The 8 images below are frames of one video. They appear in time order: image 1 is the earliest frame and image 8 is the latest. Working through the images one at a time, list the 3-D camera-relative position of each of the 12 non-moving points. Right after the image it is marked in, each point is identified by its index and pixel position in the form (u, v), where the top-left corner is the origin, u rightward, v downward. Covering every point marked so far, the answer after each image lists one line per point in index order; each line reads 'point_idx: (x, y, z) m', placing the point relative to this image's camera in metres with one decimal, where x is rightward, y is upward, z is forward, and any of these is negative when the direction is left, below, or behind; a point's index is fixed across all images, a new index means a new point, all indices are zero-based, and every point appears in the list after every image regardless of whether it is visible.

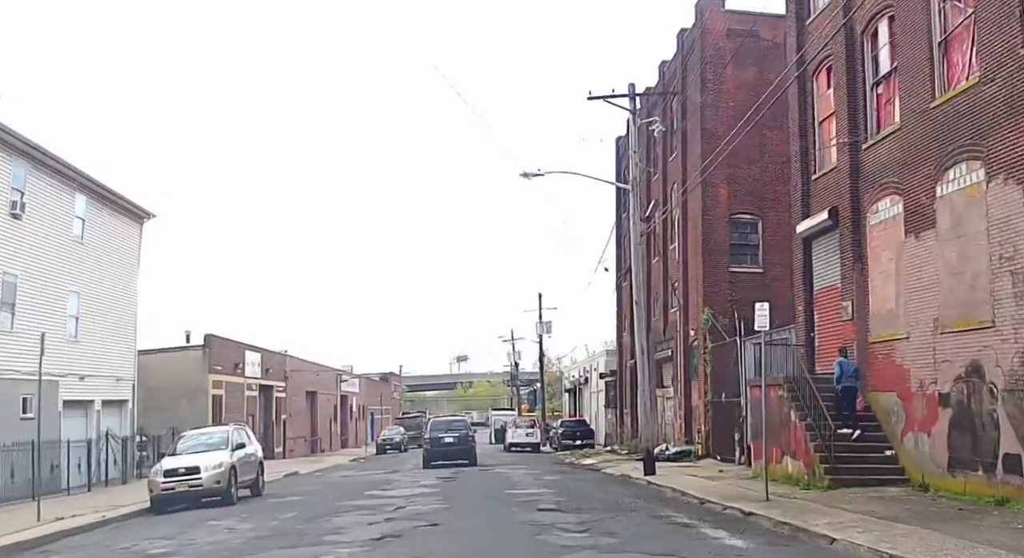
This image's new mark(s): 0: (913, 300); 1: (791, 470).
0: (+7.0, -0.4, +17.5) m
1: (+5.3, -3.7, +19.3) m
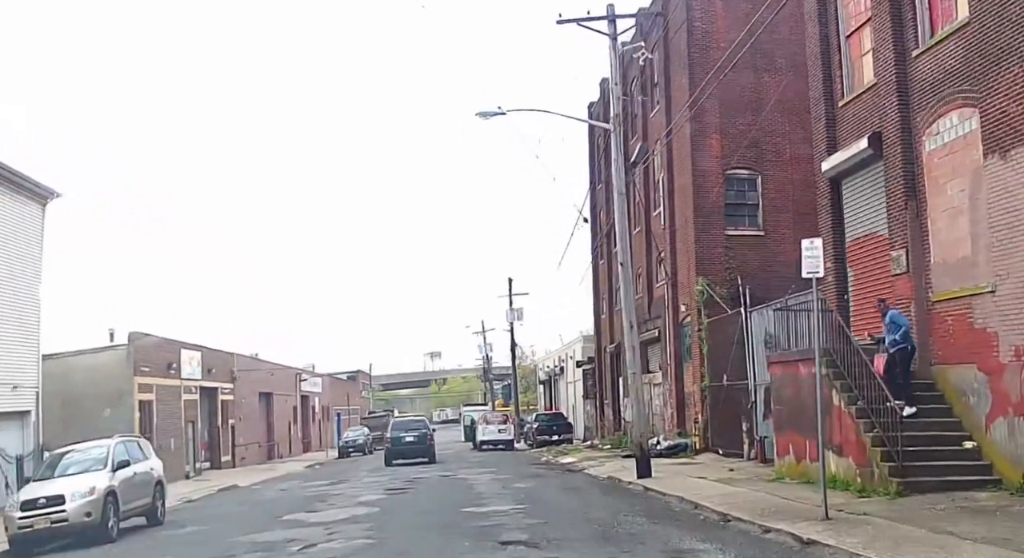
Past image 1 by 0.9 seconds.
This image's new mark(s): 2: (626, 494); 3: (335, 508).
0: (+6.3, +0.5, +13.1) m
1: (+4.8, -2.8, +14.9) m
2: (+2.0, -3.9, +18.1) m
3: (-3.1, -4.0, +17.7) m
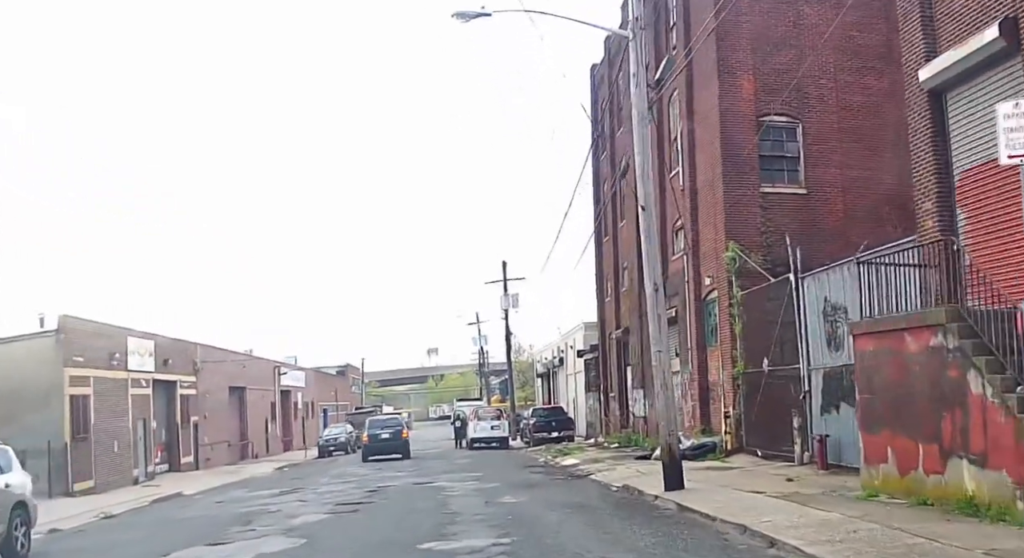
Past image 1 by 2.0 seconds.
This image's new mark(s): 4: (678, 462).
0: (+6.2, +1.2, +8.3) m
1: (+4.6, -2.1, +10.0) m
2: (+1.9, -3.1, +13.3) m
3: (-3.2, -3.3, +12.8) m
4: (+2.6, -2.9, +15.9) m
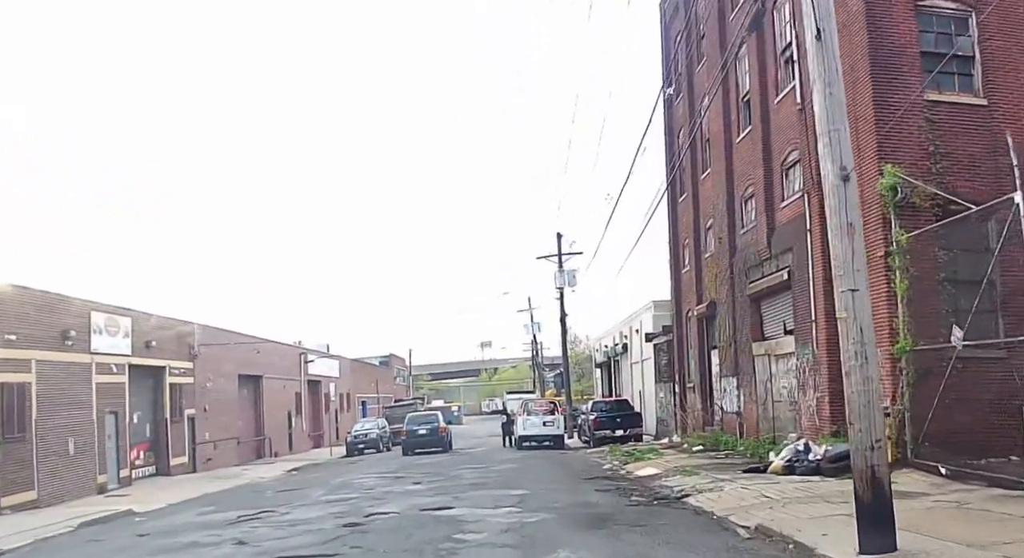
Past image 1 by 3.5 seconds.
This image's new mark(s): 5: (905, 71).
0: (+6.3, +2.2, +0.7) m
1: (+4.8, -1.1, +2.5) m
2: (+2.2, -2.1, +5.9) m
3: (-2.9, -2.3, +5.7) m
4: (+3.1, -1.9, +8.5) m
5: (+6.7, +3.7, +17.3) m
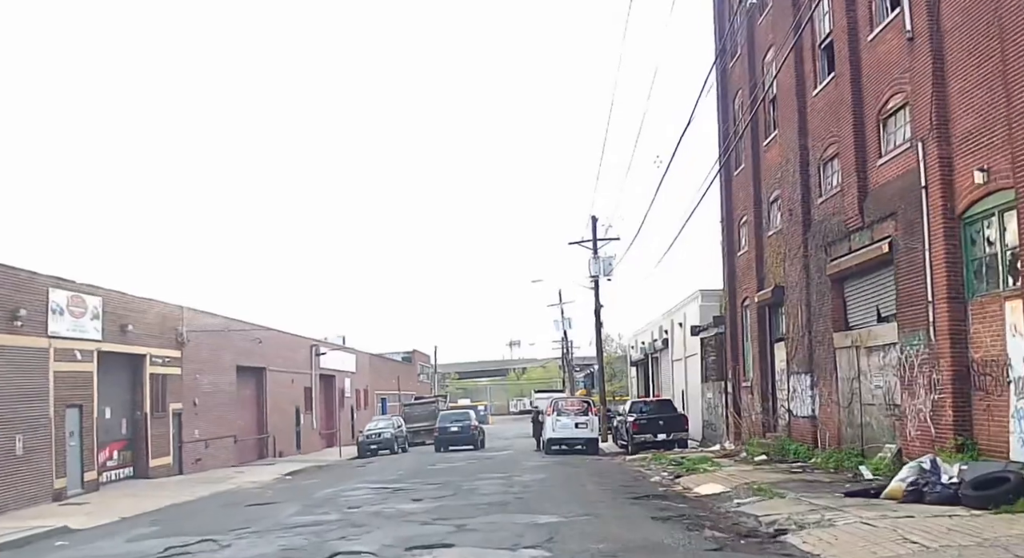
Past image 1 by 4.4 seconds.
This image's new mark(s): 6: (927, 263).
0: (+6.2, +2.7, -3.9) m
1: (+4.8, -0.6, -2.0) m
2: (+2.3, -1.6, +1.5) m
3: (-2.9, -1.7, +1.5) m
4: (+3.2, -1.4, +4.0) m
5: (+7.1, +4.2, +12.7) m
6: (+6.4, +0.3, +15.4) m
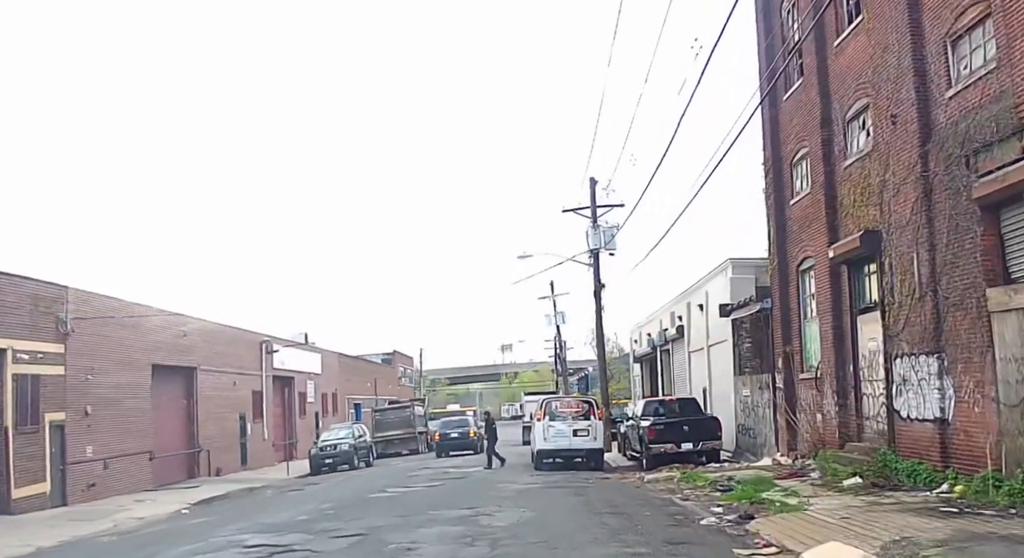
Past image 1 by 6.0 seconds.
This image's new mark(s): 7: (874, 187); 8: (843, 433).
0: (+6.0, +3.7, -11.3) m
1: (+4.6, +0.4, -9.5) m
2: (+2.1, -0.6, -6.0) m
3: (-3.0, -0.8, -6.1) m
4: (+3.0, -0.4, -3.5) m
5: (+6.8, +5.2, +5.3) m
6: (+6.0, +1.3, +8.0) m
7: (+6.1, +1.6, +17.4) m
8: (+6.2, -2.9, +19.1) m
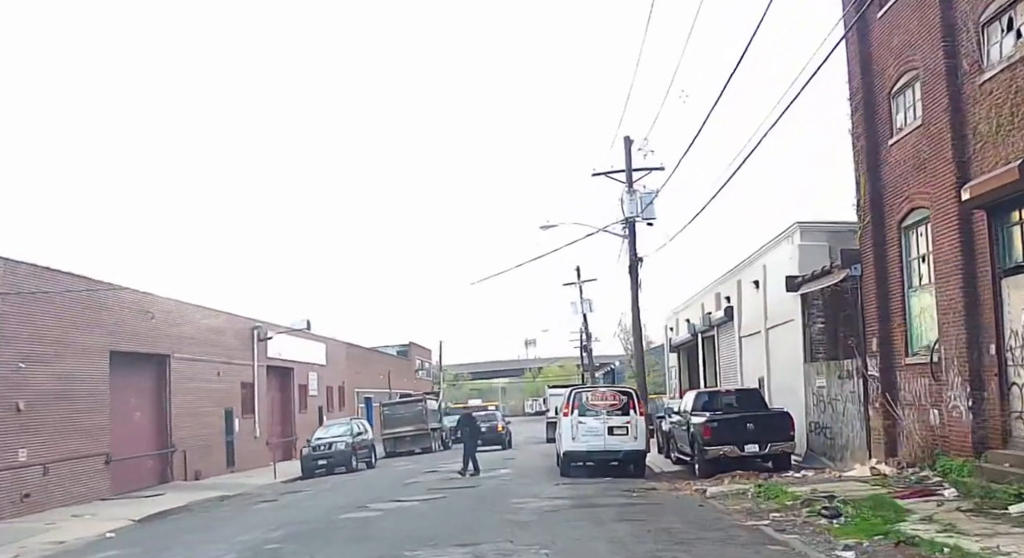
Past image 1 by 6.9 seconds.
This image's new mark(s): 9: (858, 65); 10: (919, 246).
0: (+5.6, +4.3, -16.3) m
1: (+4.3, +1.0, -14.4) m
2: (+1.8, 0.0, -10.9) m
3: (-3.3, -0.2, -10.9) m
4: (+2.8, +0.2, -8.4) m
5: (+6.8, +5.8, +0.3) m
6: (+6.1, +1.9, +3.0) m
7: (+6.4, +2.3, +12.4) m
8: (+6.5, -2.2, +14.1) m
9: (+6.5, +4.3, +19.1) m
10: (+6.6, +0.5, +17.1) m
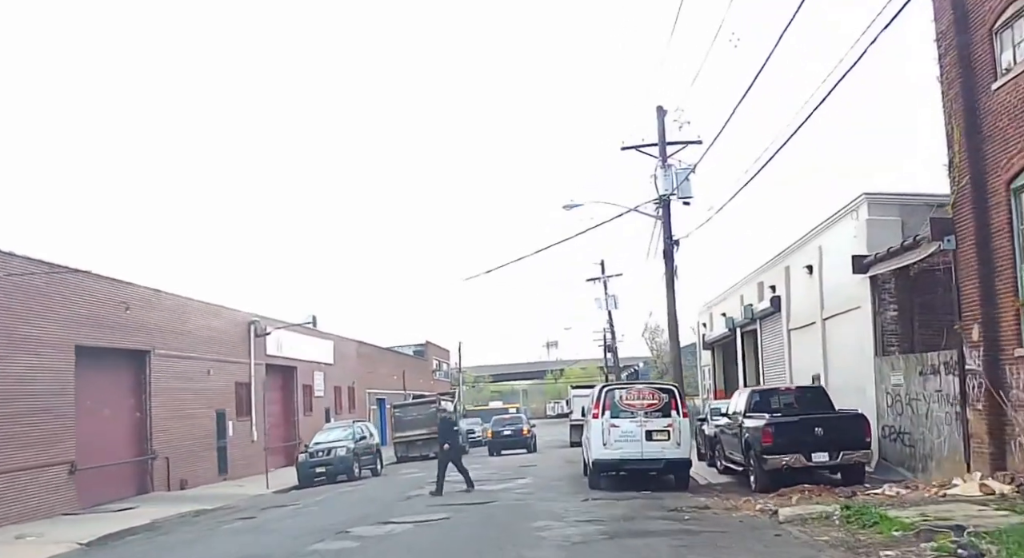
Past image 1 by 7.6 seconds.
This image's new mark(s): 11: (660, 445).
0: (+5.2, +4.8, -19.7) m
1: (+3.9, +1.5, -17.8) m
2: (+1.5, +0.4, -14.3) m
3: (-3.6, +0.2, -14.1) m
4: (+2.5, +0.7, -11.7) m
5: (+6.7, +6.3, -3.2) m
6: (+6.1, +2.4, -0.4) m
7: (+6.5, +2.7, +9.0) m
8: (+6.7, -1.8, +10.7) m
9: (+6.8, +4.8, +15.7) m
10: (+6.9, +1.0, +13.7) m
11: (+2.9, -3.3, +19.5) m
